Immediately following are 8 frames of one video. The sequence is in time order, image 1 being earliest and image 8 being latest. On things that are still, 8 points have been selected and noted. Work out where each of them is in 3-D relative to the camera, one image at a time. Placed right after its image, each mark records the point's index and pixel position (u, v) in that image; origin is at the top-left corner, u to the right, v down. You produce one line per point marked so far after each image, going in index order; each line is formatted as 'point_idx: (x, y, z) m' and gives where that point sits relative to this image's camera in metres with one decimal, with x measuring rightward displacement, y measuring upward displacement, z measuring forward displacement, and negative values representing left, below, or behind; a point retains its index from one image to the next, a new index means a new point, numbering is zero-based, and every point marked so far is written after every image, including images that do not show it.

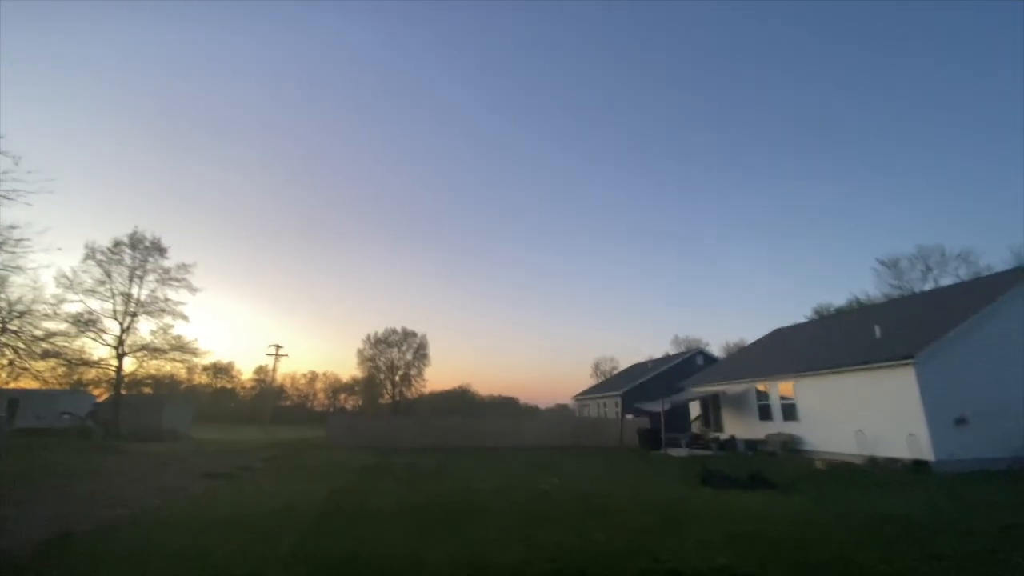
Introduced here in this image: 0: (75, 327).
0: (-17.4, -1.5, +18.8) m
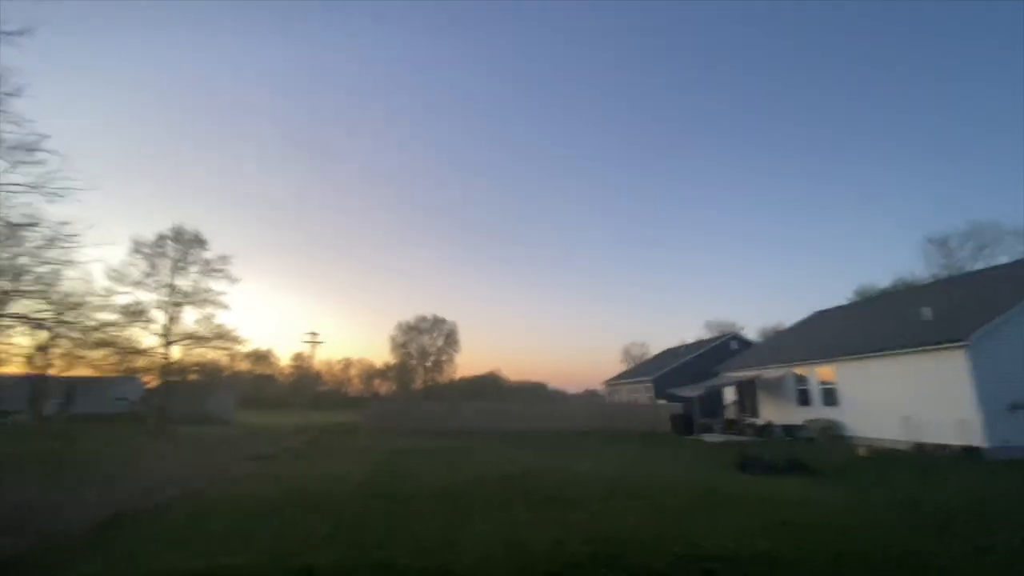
0: (-16.2, -1.2, +19.8) m
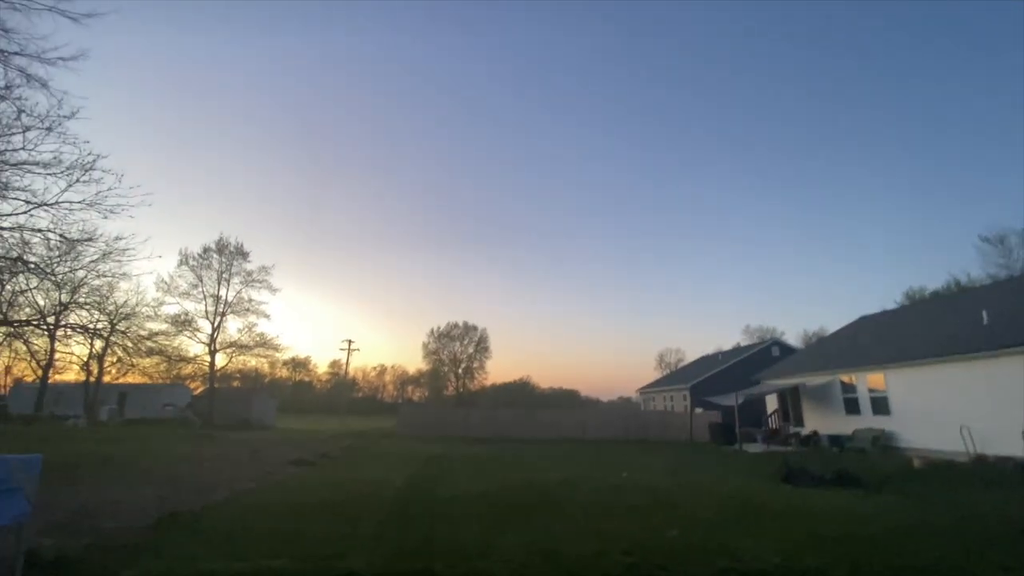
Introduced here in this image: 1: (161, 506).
0: (-14.8, -1.7, +20.7) m
1: (-10.1, -6.3, +13.7) m
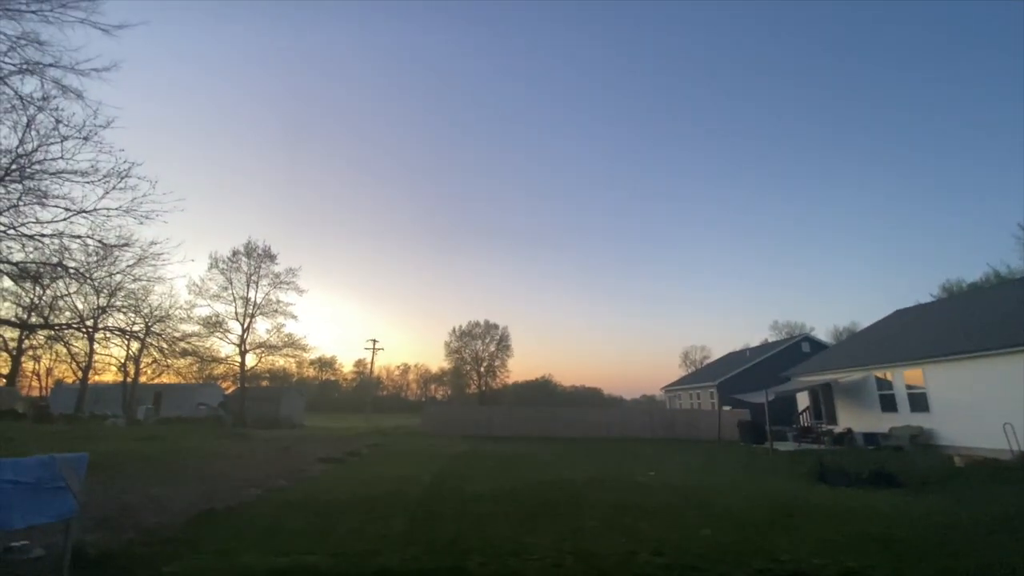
0: (-13.8, -1.8, +21.3) m
1: (-9.3, -6.3, +14.1) m
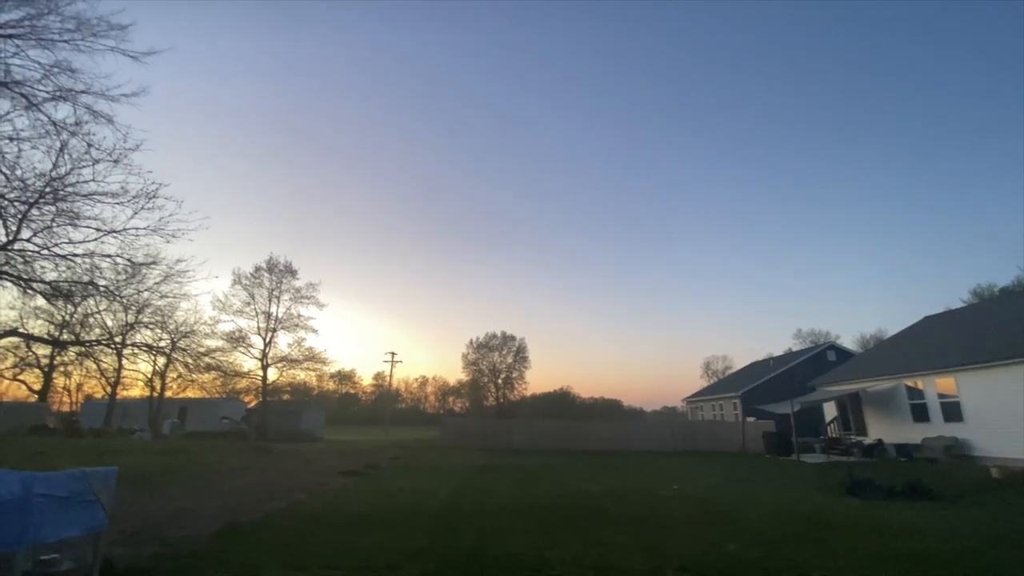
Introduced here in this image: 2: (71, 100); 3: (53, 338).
0: (-13.0, -2.5, +21.7) m
1: (-8.7, -6.8, +14.3) m
2: (-9.3, +4.0, +10.1) m
3: (-13.7, -1.5, +14.3) m
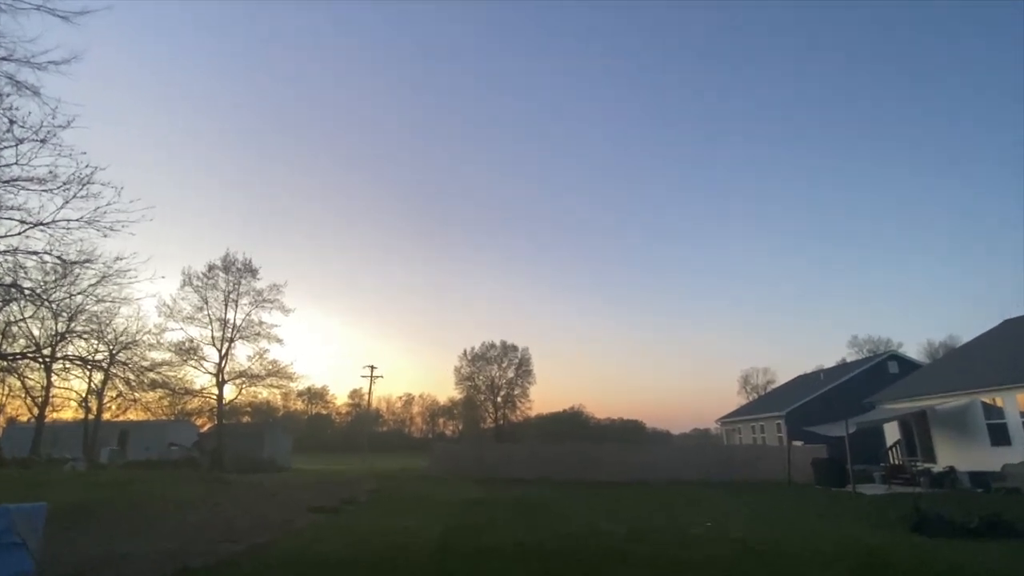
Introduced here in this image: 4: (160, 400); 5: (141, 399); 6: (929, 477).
0: (-13.0, -2.6, +18.3) m
1: (-8.5, -6.8, +10.9) m
2: (-9.1, +4.0, +6.9) m
3: (-13.6, -1.5, +10.9) m
4: (-14.0, -4.4, +18.9) m
5: (-14.2, -4.2, +18.3) m
6: (+16.4, -7.5, +19.3) m
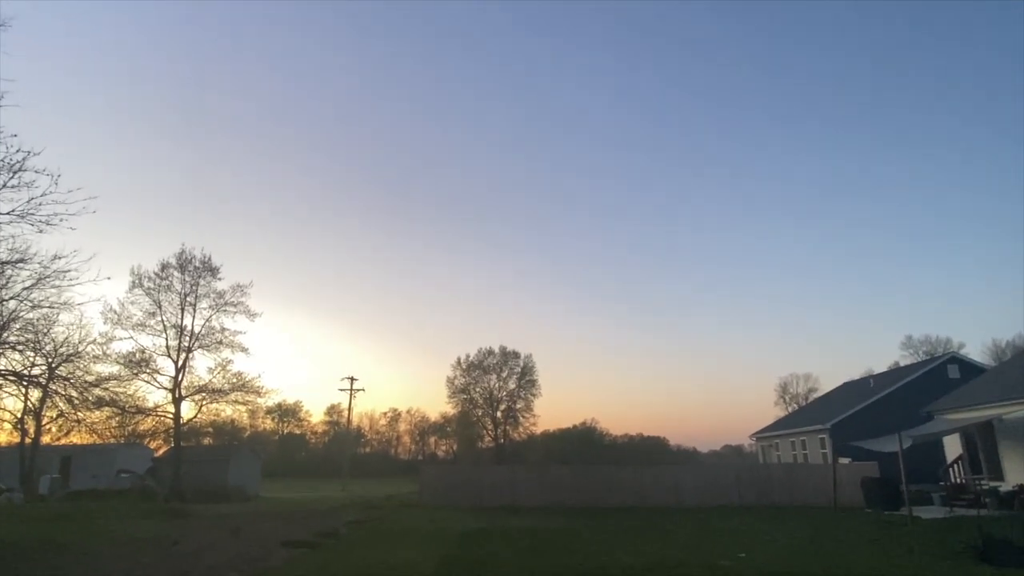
0: (-13.0, -2.7, +15.9) m
1: (-8.4, -6.8, +8.5) m
2: (-9.0, +4.0, +4.5) m
3: (-13.5, -1.6, +8.5) m
4: (-14.0, -4.5, +16.5) m
5: (-14.1, -4.3, +15.8) m
6: (+16.4, -7.2, +17.2) m
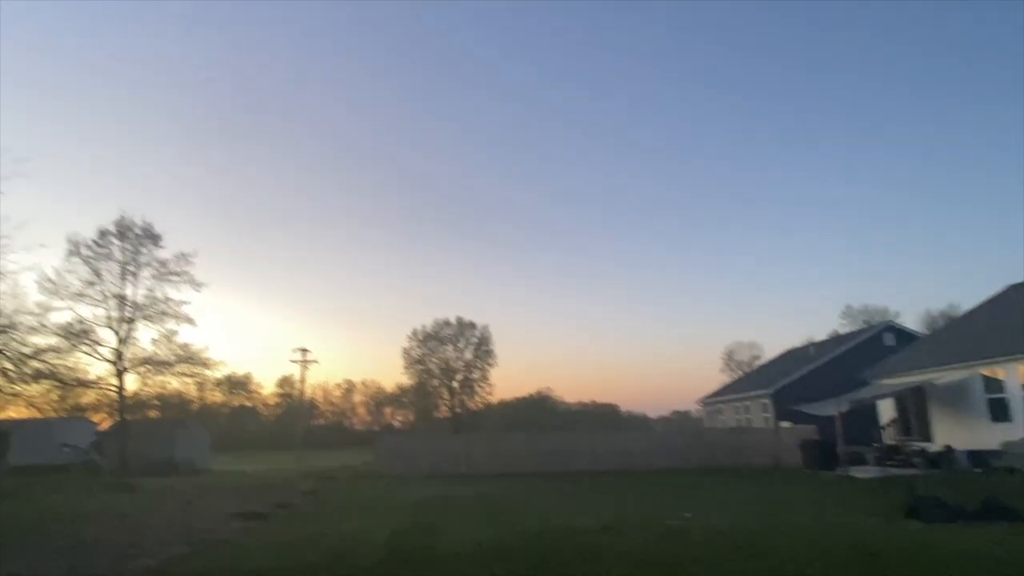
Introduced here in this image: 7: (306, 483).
0: (-14.4, -1.7, +15.3) m
1: (-9.5, -6.1, +8.3) m
2: (-10.0, +4.6, +3.9) m
3: (-14.6, -0.8, +7.8) m
4: (-15.5, -3.5, +15.9) m
5: (-15.6, -3.3, +15.2) m
6: (+14.8, -6.2, +18.1) m
7: (-7.8, -7.4, +18.5) m
